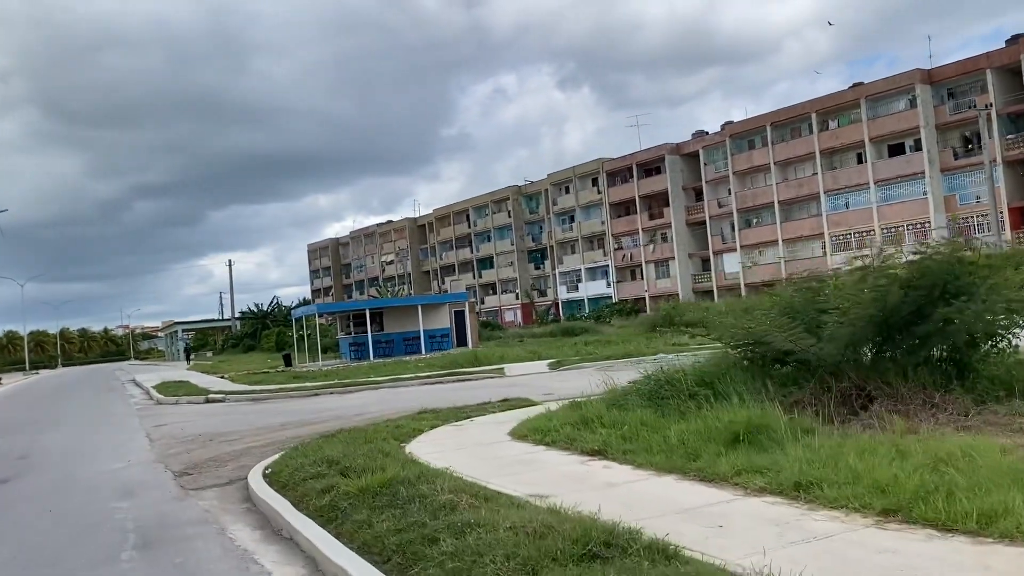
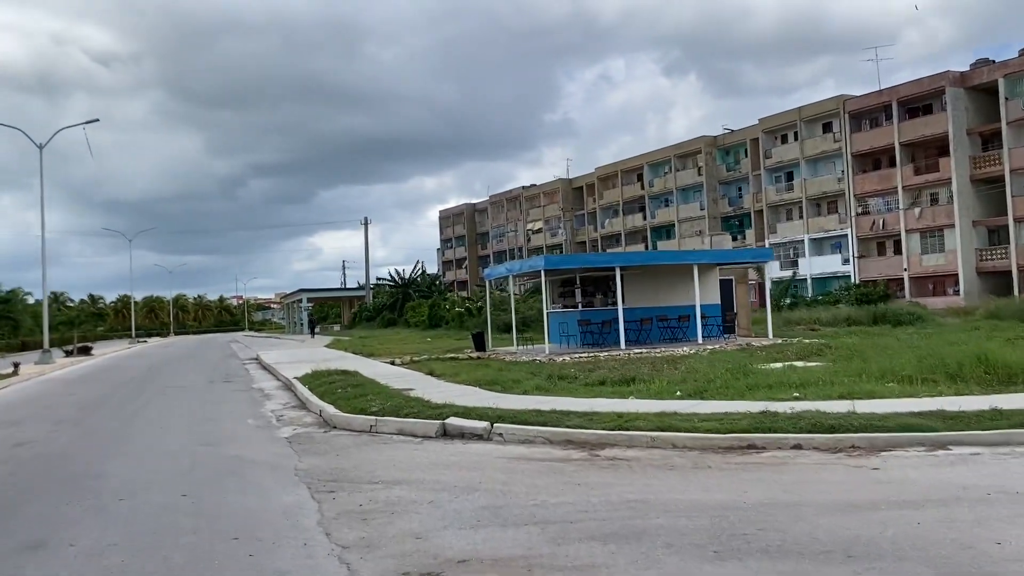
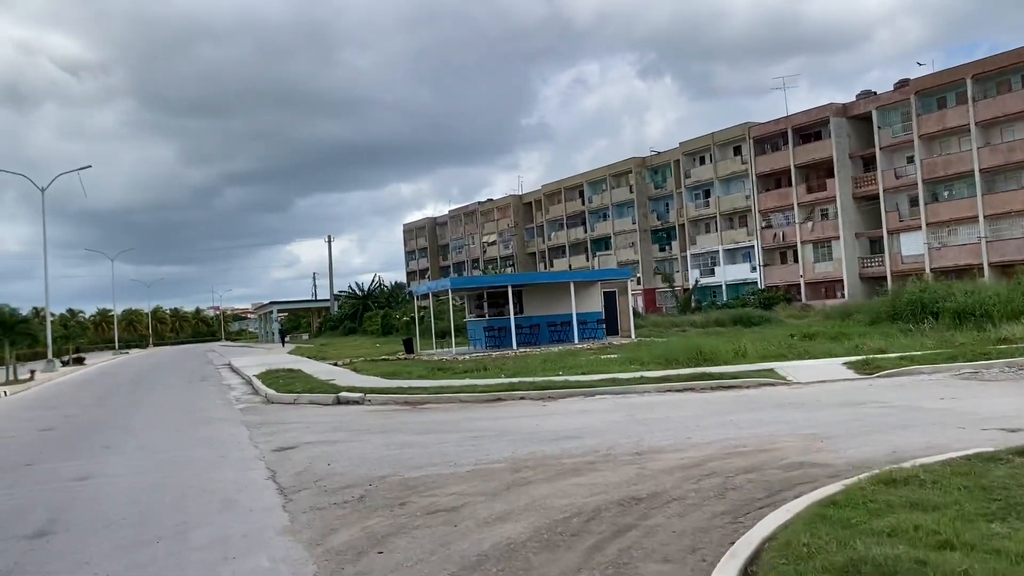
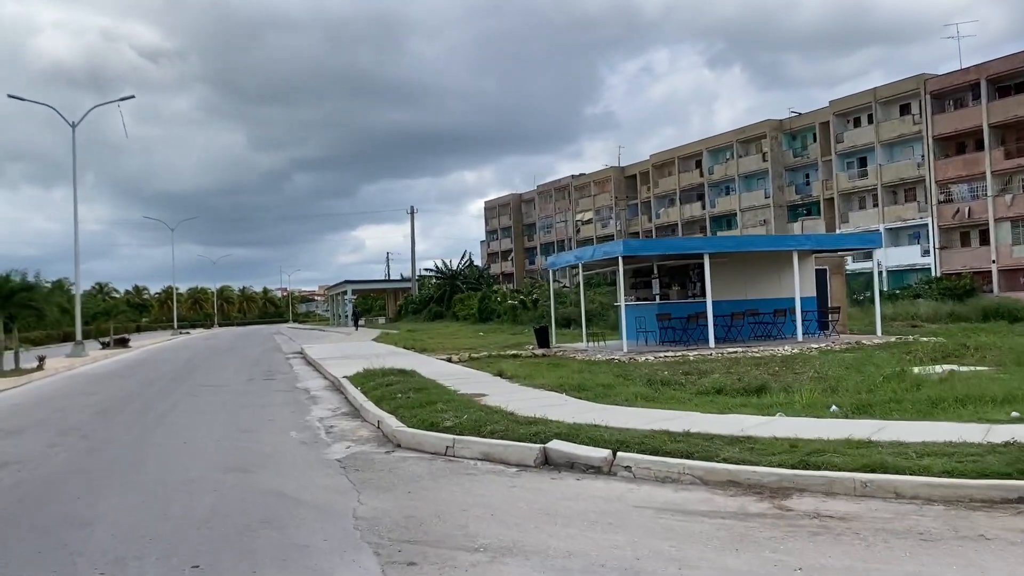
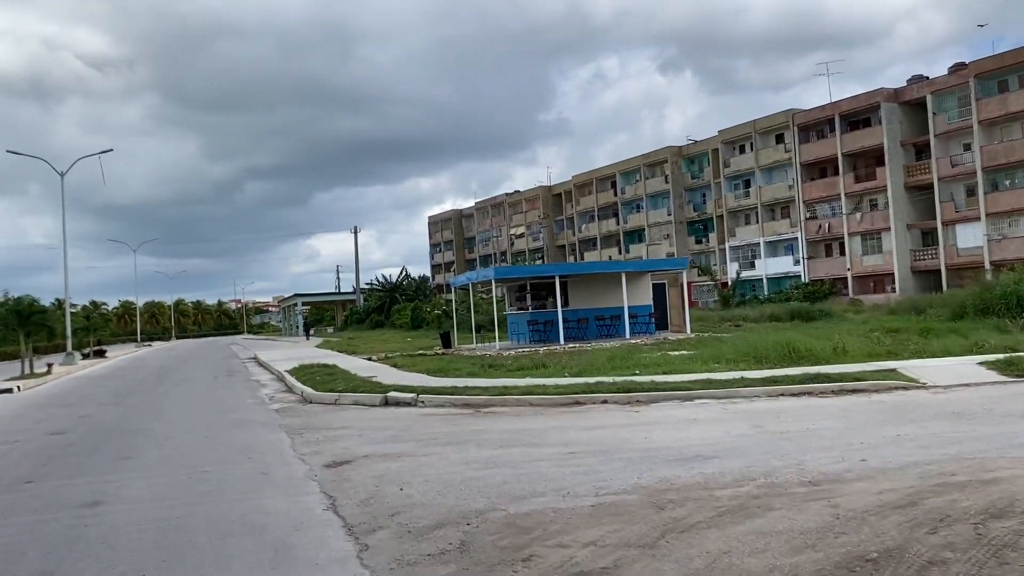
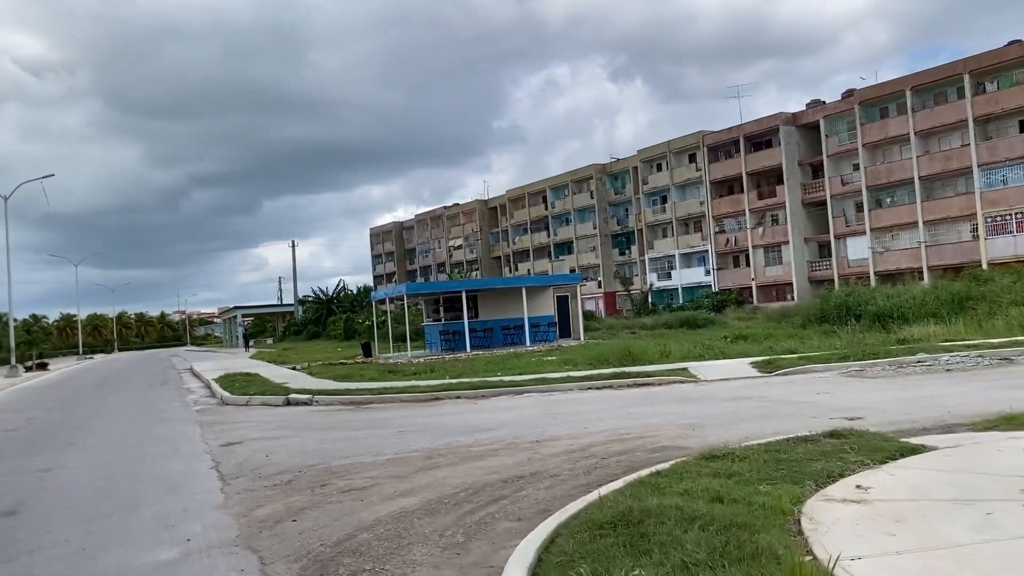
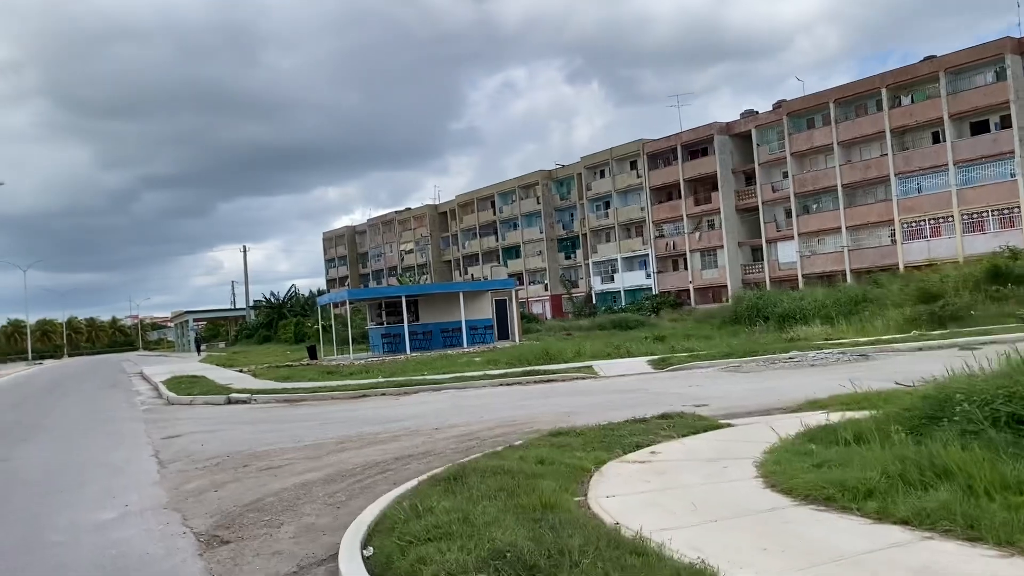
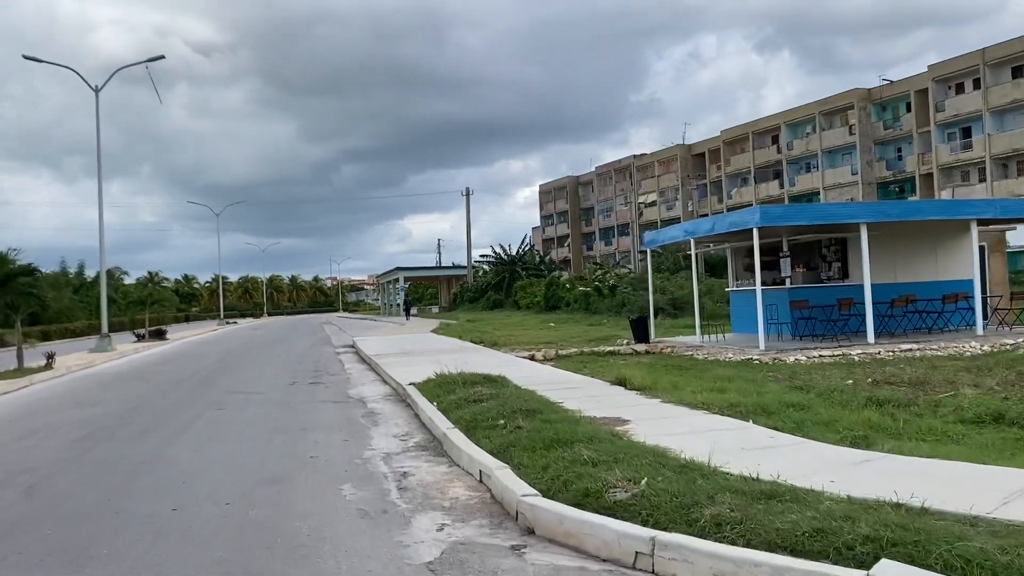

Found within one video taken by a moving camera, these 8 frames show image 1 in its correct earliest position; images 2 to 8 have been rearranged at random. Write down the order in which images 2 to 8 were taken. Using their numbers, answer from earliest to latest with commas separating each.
7, 6, 3, 5, 2, 4, 8
